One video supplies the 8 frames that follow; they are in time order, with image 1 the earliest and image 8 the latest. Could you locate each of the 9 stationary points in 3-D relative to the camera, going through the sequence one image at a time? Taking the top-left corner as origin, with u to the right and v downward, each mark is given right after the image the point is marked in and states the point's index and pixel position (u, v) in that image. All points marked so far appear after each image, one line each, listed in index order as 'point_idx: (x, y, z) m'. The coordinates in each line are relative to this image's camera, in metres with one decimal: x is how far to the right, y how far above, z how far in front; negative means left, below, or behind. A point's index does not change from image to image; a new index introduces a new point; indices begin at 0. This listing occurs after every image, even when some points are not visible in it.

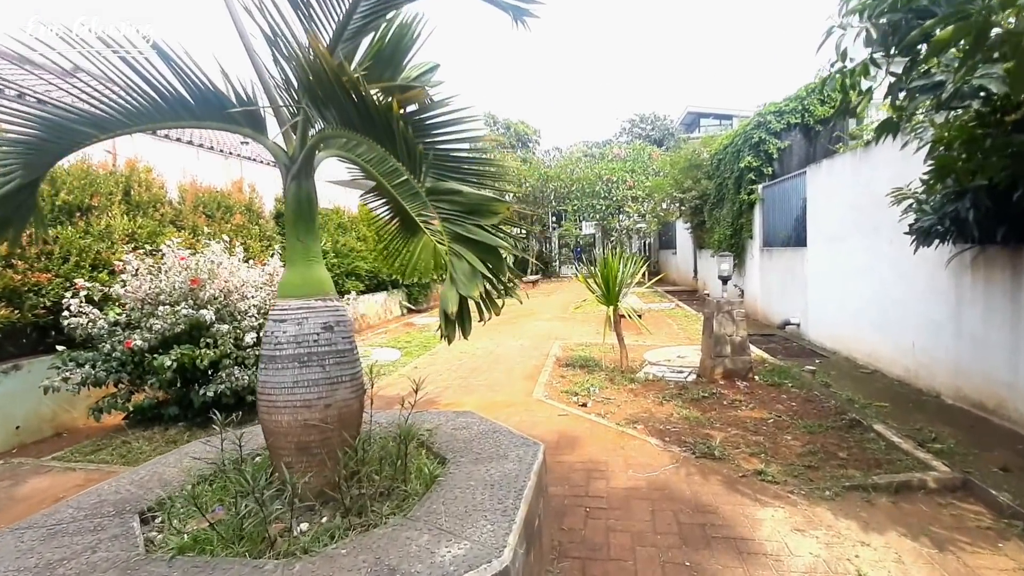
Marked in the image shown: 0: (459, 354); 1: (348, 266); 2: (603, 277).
0: (-0.8, -0.9, +7.3) m
1: (-3.5, +0.5, +10.8) m
2: (+1.0, +0.1, +5.7) m
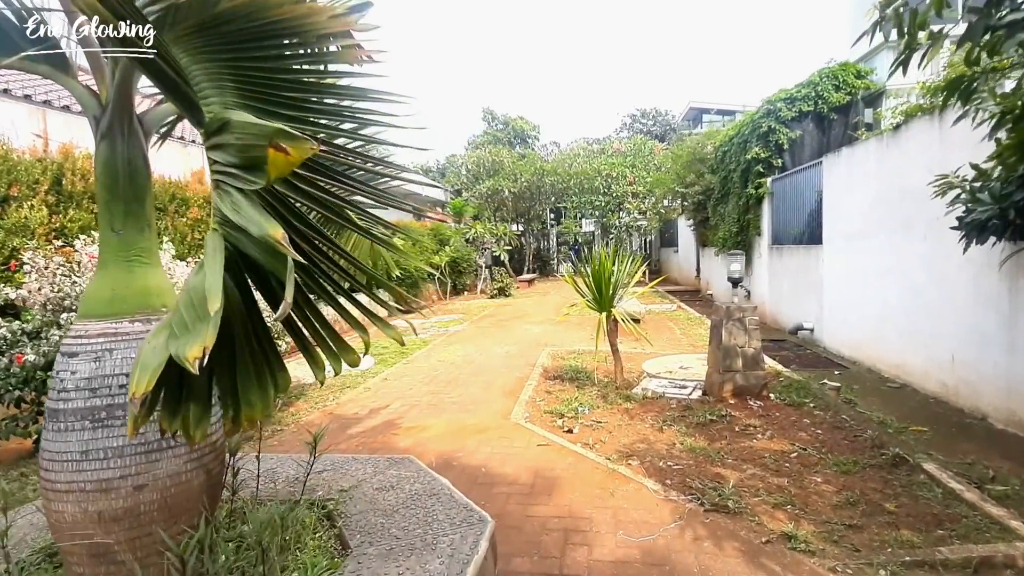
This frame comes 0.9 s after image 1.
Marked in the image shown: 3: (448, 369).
0: (-1.0, -1.0, +6.6) m
1: (-3.7, +0.5, +10.0) m
2: (+0.8, +0.1, +5.0) m
3: (-0.8, -1.0, +6.2) m
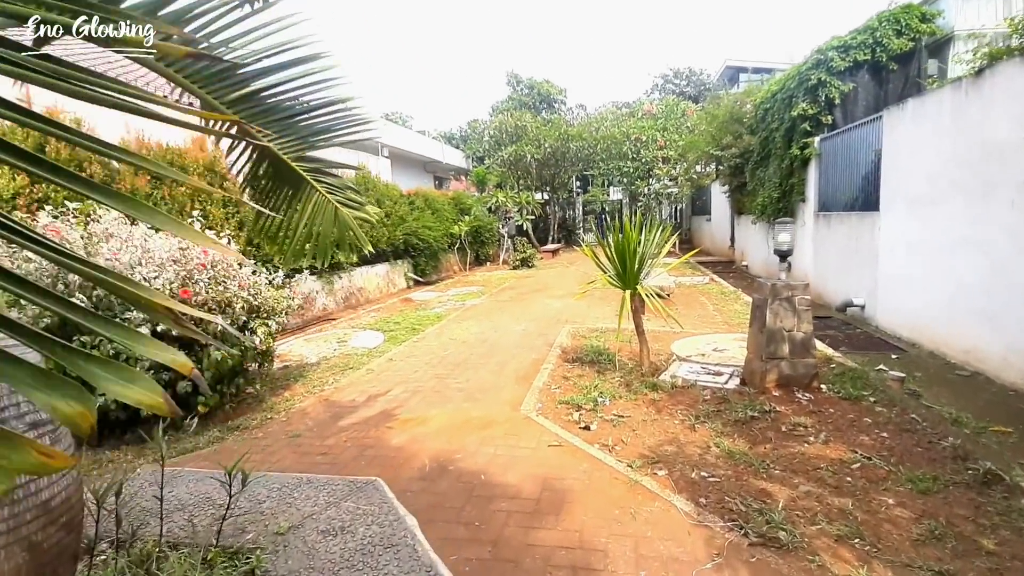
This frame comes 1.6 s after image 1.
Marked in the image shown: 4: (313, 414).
0: (-0.8, -0.6, +6.1) m
1: (-3.3, +1.0, +9.7) m
2: (+0.9, +0.3, +4.4) m
3: (-0.6, -0.7, +5.7) m
4: (-1.6, -1.0, +3.9) m
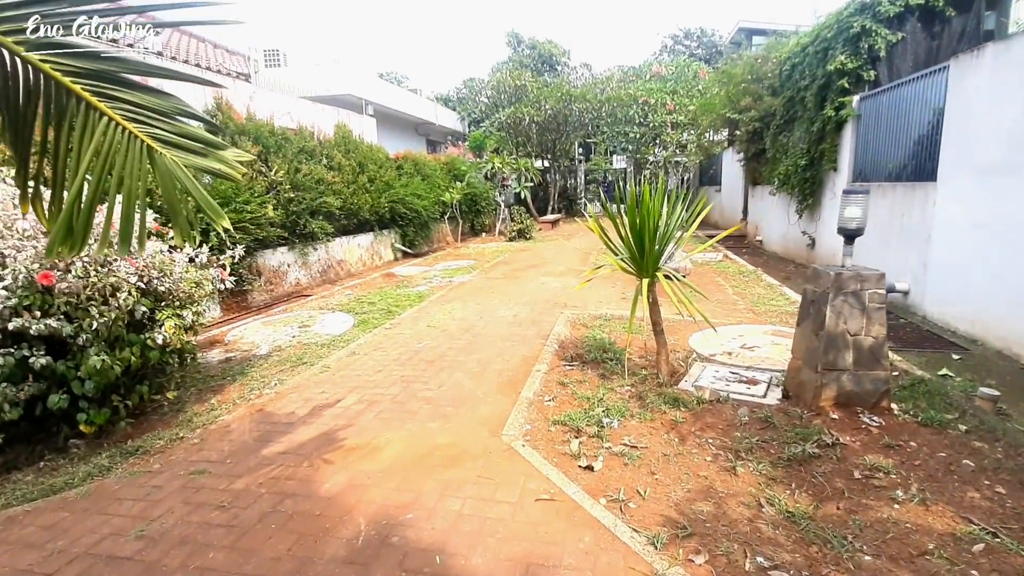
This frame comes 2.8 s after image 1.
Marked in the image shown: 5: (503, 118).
0: (-0.9, -0.4, +5.2) m
1: (-3.4, +1.5, +8.6) m
2: (+0.8, +0.4, +3.4) m
3: (-0.7, -0.5, +4.8) m
4: (-1.7, -0.9, +3.1) m
5: (-0.3, +6.5, +19.5) m
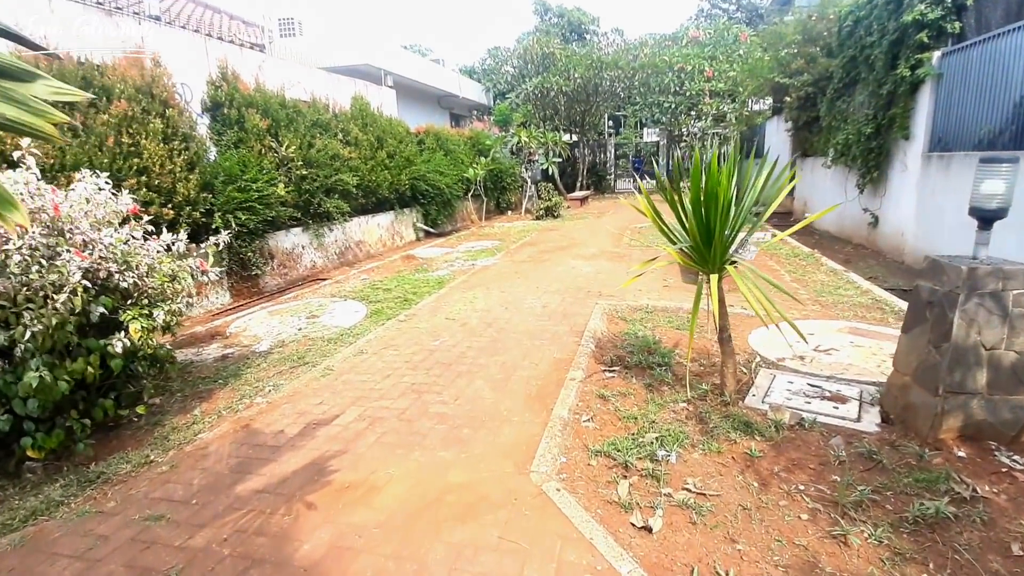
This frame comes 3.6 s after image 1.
0: (-0.7, -0.3, +4.7) m
1: (-3.0, +1.7, +8.1) m
2: (+1.0, +0.4, +2.7) m
3: (-0.5, -0.4, +4.3) m
4: (-1.5, -0.9, +2.6) m
5: (+0.7, +7.3, +18.6) m
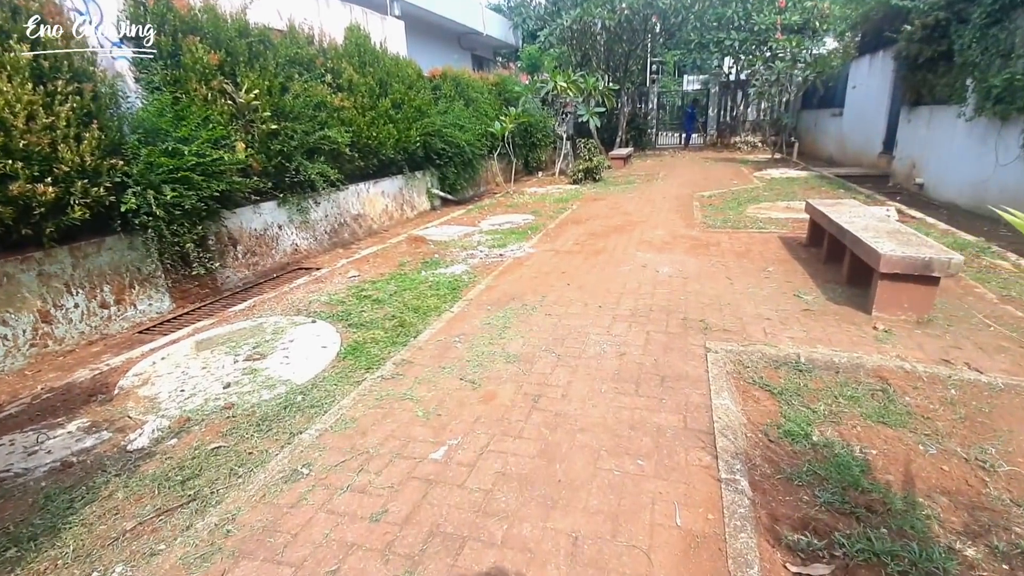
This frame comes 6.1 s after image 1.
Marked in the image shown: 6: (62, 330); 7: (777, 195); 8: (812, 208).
0: (-0.3, -0.5, +2.8) m
1: (-2.5, +1.8, +6.2) m
2: (+1.2, 0.0, +0.7) m
3: (-0.2, -0.6, +2.4) m
4: (-1.3, -1.3, +0.8) m
5: (+1.7, +8.2, +15.9) m
6: (-3.6, -0.3, +4.0) m
7: (+4.5, +1.6, +8.7) m
8: (+3.0, +0.8, +5.1) m
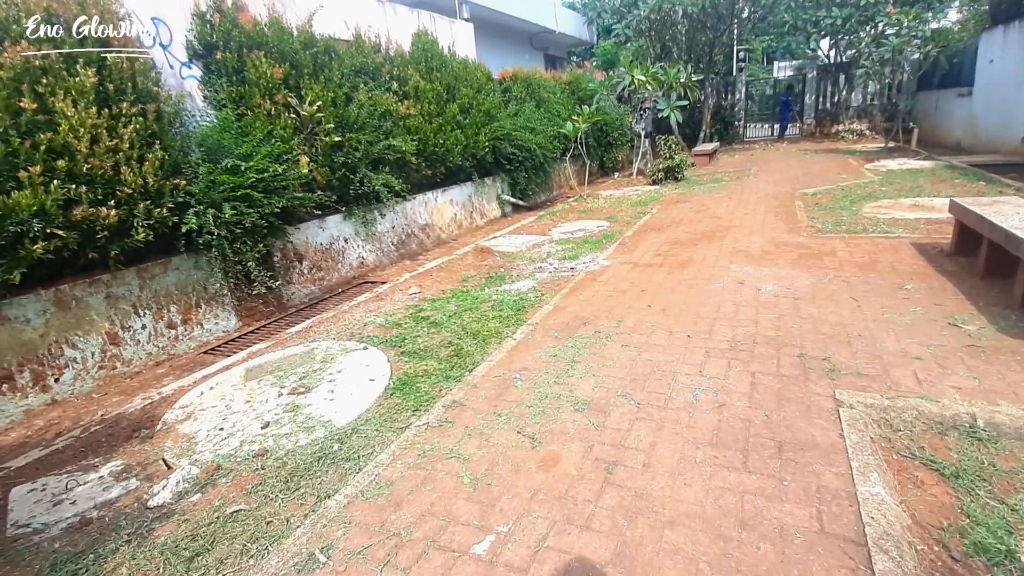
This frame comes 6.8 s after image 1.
0: (0.0, -0.7, +2.3) m
1: (-1.7, +1.7, +6.0) m
2: (+1.2, -0.1, +0.1) m
3: (+0.1, -0.8, +1.9) m
4: (-1.3, -1.4, +0.5) m
5: (+3.9, +8.0, +15.0) m
6: (-3.1, -0.5, +4.0) m
7: (+5.7, +1.4, +7.4) m
8: (+3.7, +0.7, +4.2) m
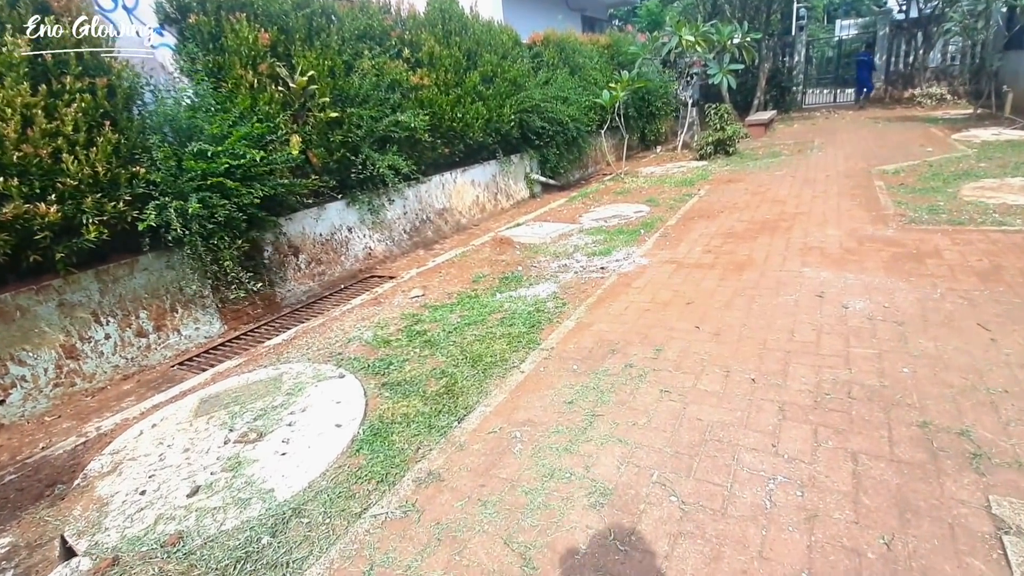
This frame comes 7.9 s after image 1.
0: (-0.1, -0.8, +1.6) m
1: (-1.4, +1.7, +5.3) m
2: (+1.0, -0.4, -0.7) m
3: (0.0, -1.0, +1.2) m
4: (-1.5, -1.6, -0.1) m
5: (+4.8, +8.5, +13.5) m
6: (-3.0, -0.5, +3.6) m
7: (+6.0, +1.5, +6.2) m
8: (+3.7, +0.6, +3.1) m
